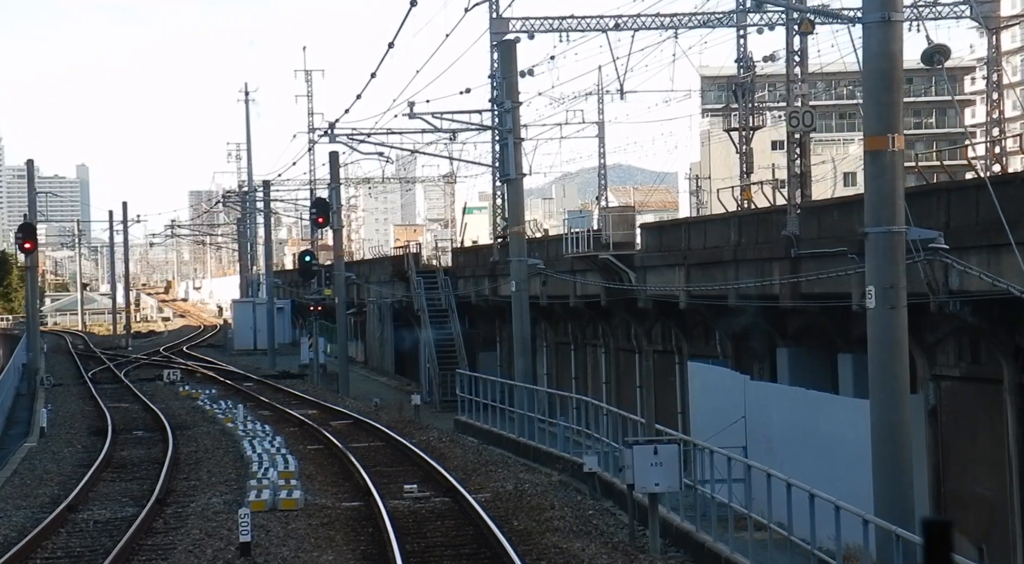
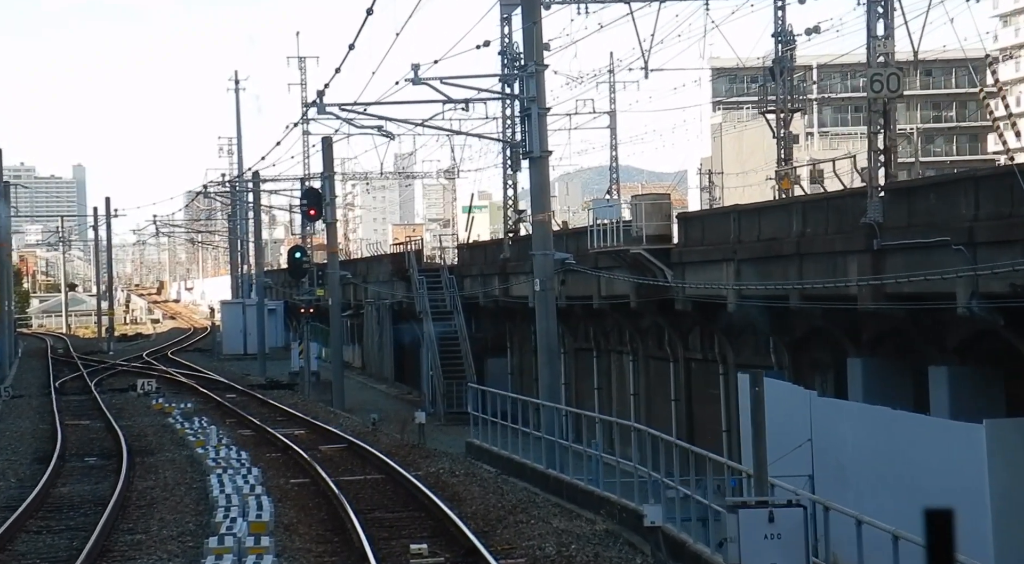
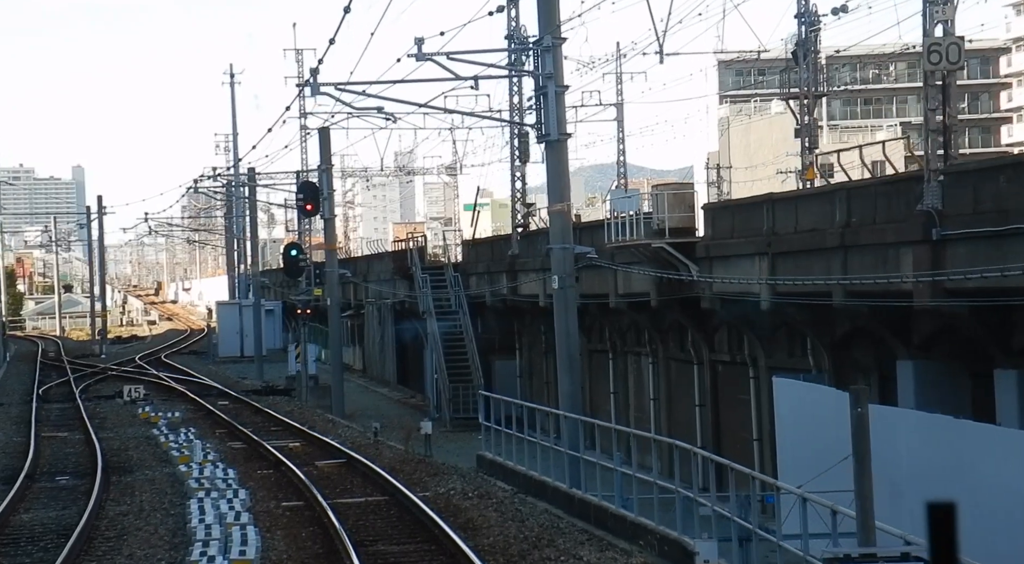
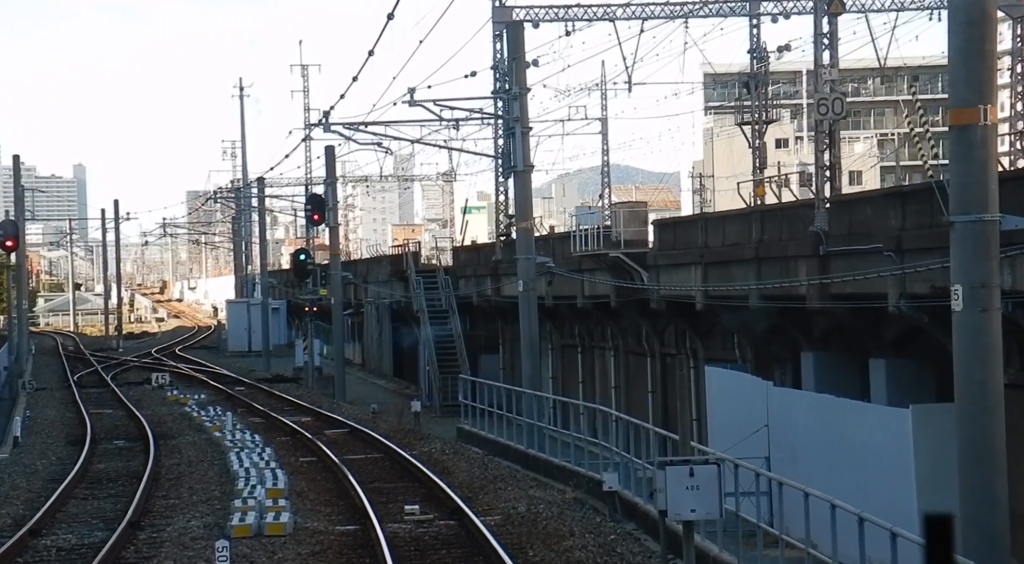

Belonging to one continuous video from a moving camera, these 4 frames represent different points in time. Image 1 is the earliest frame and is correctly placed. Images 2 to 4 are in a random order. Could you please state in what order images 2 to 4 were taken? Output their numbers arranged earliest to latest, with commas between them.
4, 2, 3
